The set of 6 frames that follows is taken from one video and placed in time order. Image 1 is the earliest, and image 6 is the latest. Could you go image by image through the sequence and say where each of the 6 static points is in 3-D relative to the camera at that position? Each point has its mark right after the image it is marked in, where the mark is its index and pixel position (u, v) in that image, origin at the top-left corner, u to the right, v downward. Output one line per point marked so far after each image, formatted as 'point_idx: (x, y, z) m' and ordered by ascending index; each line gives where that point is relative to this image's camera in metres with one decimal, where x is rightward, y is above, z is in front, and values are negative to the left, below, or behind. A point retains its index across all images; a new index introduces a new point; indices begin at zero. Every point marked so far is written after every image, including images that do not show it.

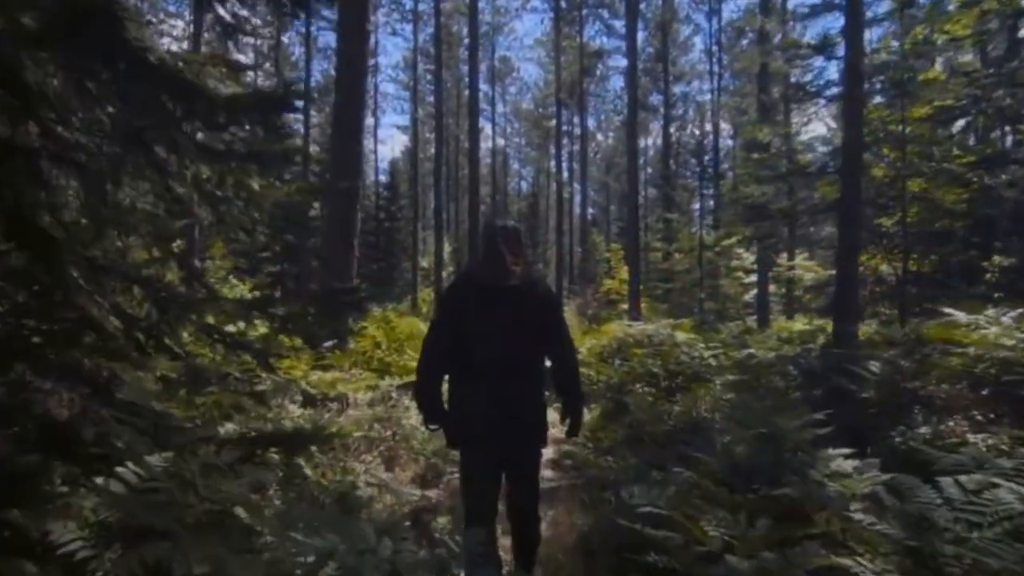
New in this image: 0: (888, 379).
0: (+4.7, -1.1, +7.2) m
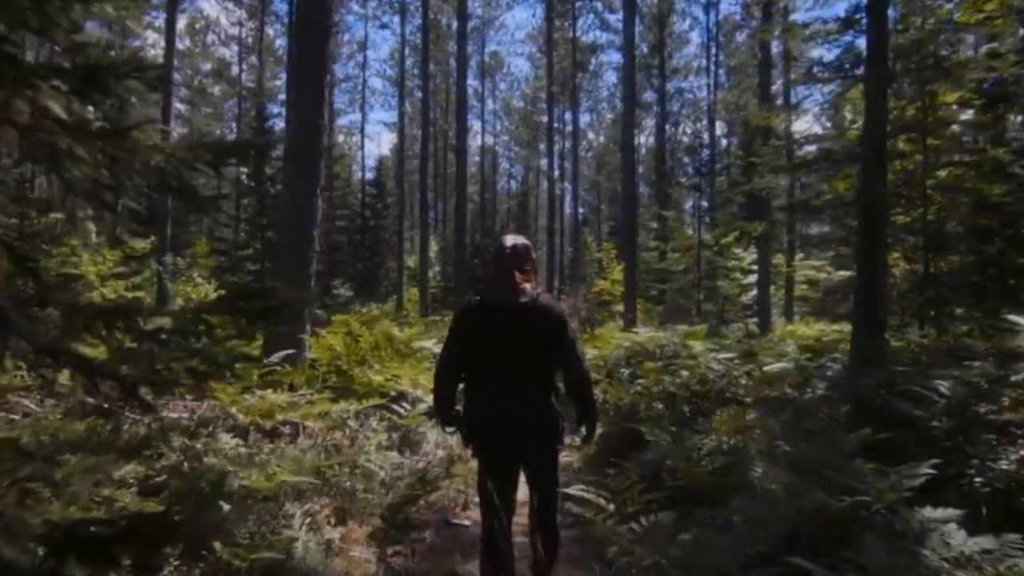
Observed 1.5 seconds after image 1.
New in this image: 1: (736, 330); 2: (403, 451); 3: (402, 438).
0: (+4.5, -1.2, +5.9) m
1: (+7.2, -1.4, +18.9) m
2: (-1.2, -1.9, +6.6) m
3: (-1.3, -1.7, +6.8) m
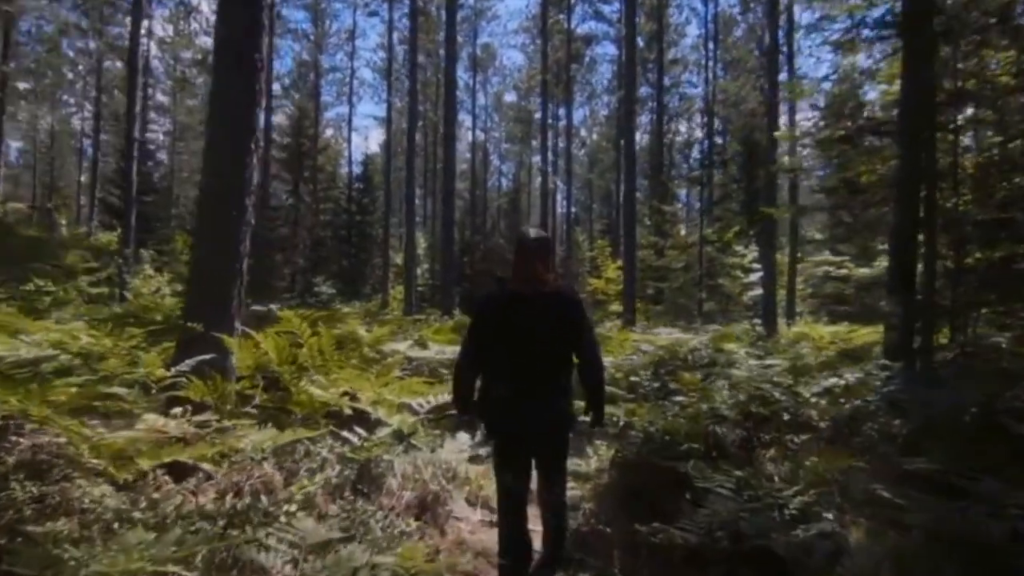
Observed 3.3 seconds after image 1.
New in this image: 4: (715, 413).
0: (+4.5, -1.1, +4.3) m
1: (+6.9, -1.3, +17.3) m
2: (-1.3, -1.7, +4.9) m
3: (-1.3, -1.6, +5.1) m
4: (+1.8, -1.1, +5.3) m
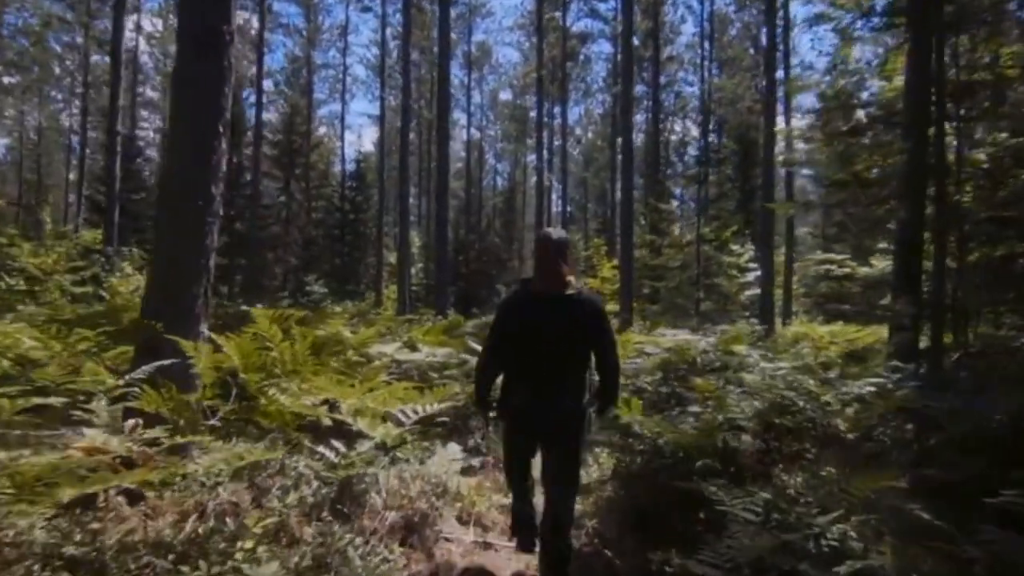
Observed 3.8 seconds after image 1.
0: (+4.5, -1.1, +3.9) m
1: (+6.8, -1.2, +16.9) m
2: (-1.3, -1.7, +4.4) m
3: (-1.3, -1.6, +4.6) m
4: (+1.8, -1.1, +4.8) m
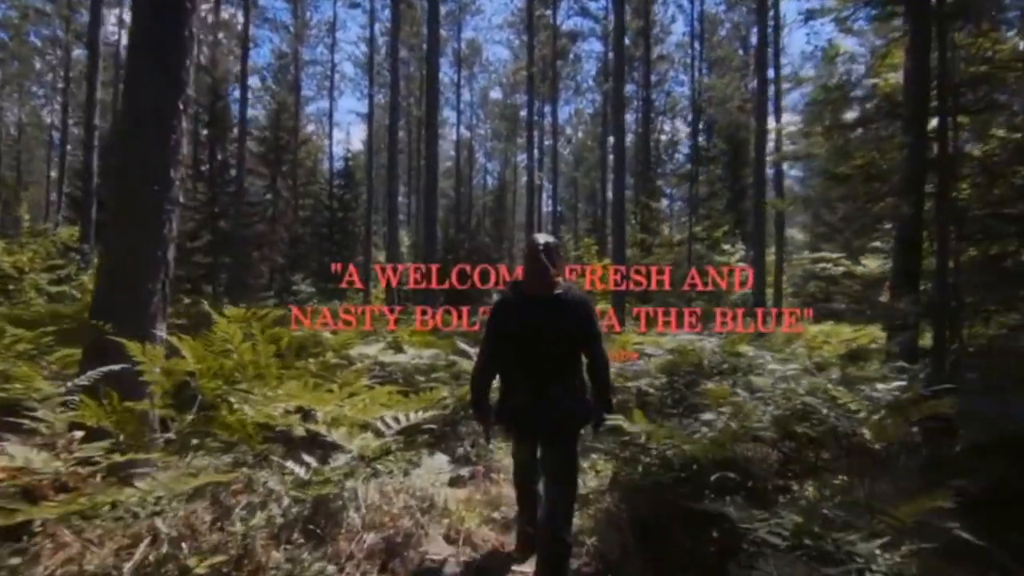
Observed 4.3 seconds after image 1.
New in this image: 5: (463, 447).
0: (+4.4, -1.0, +3.5) m
1: (+6.5, -1.2, +16.6) m
2: (-1.4, -1.7, +4.0) m
3: (-1.4, -1.6, +4.1) m
4: (+1.8, -1.1, +4.4) m
5: (-0.6, -1.8, +6.6) m
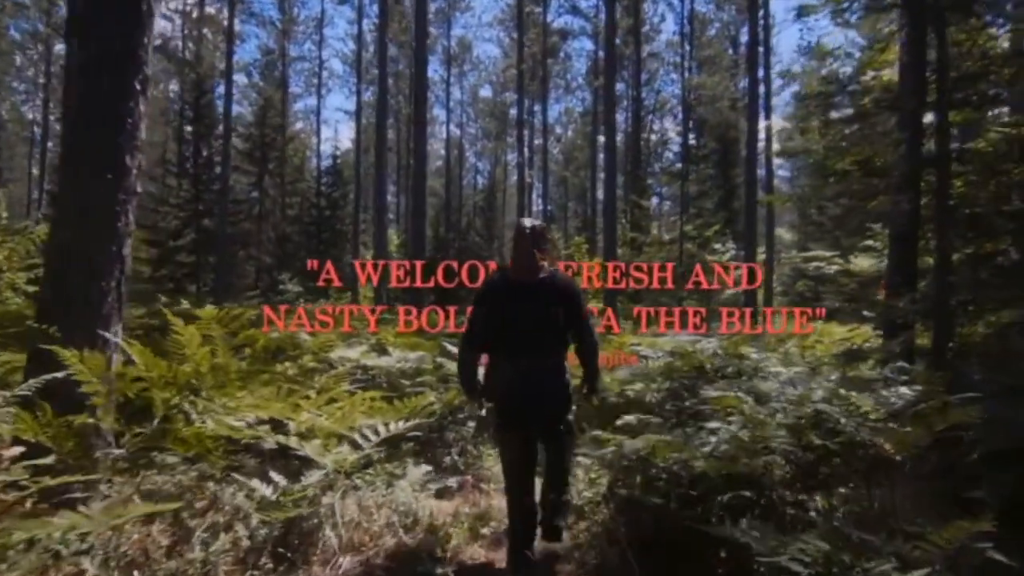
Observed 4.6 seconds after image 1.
0: (+4.4, -1.0, +3.2) m
1: (+6.3, -1.2, +16.3) m
2: (-1.4, -1.7, +3.6) m
3: (-1.5, -1.6, +3.7) m
4: (+1.7, -1.1, +4.1) m
5: (-0.7, -1.8, +6.2) m
